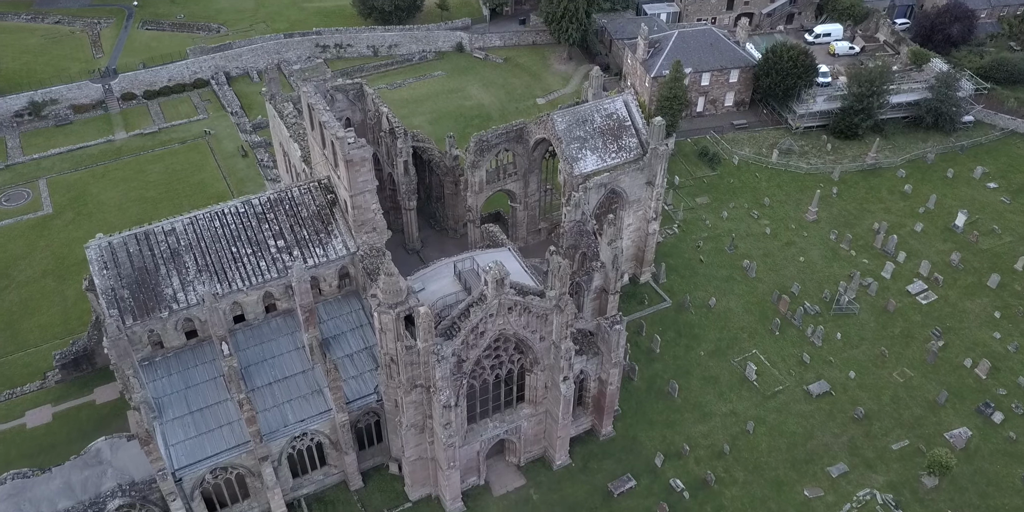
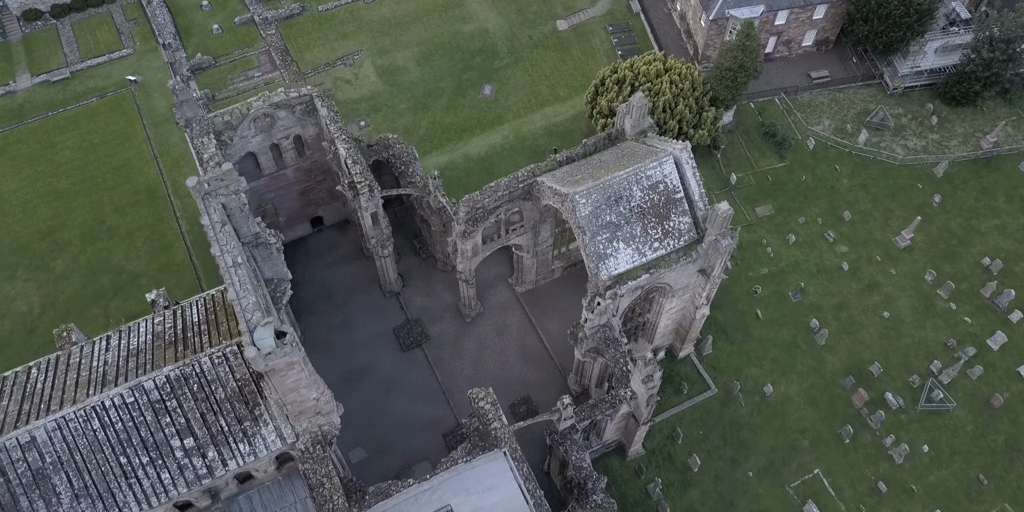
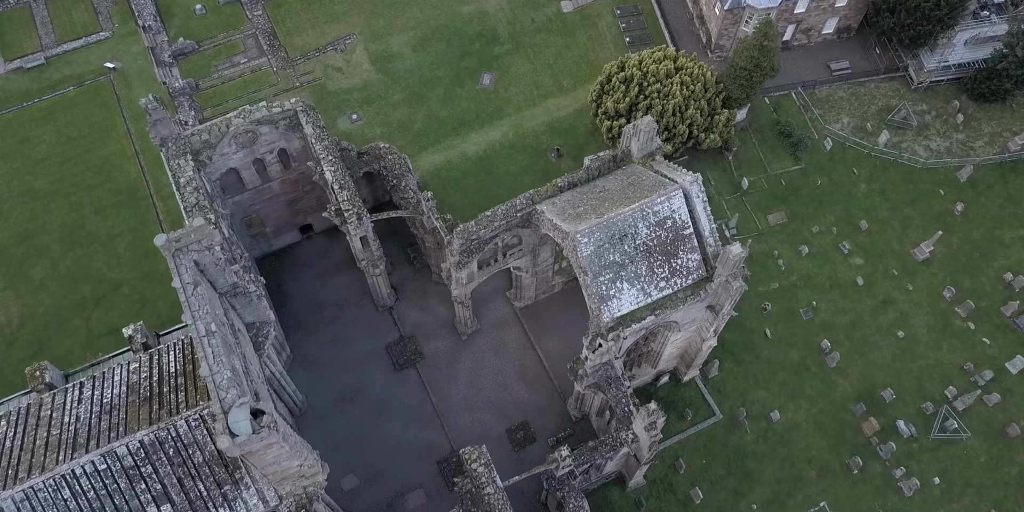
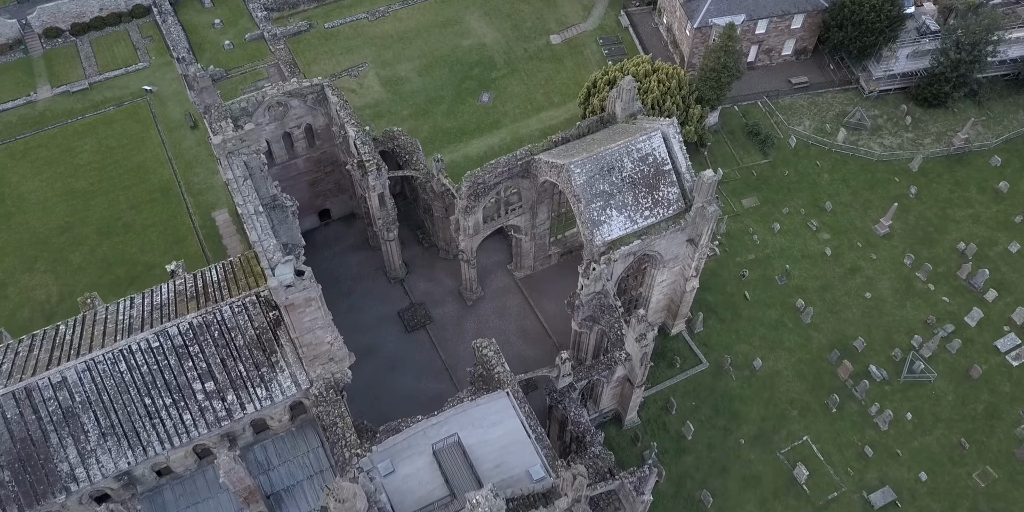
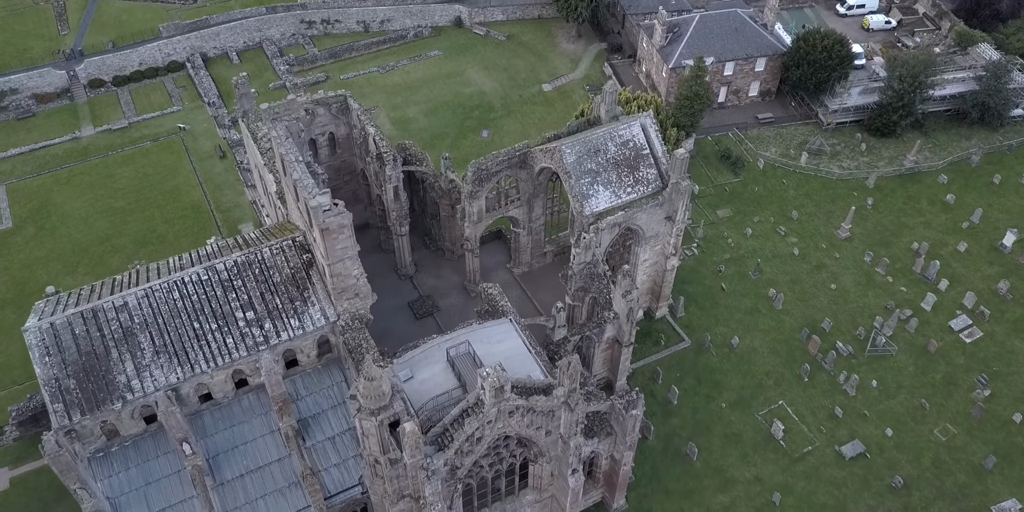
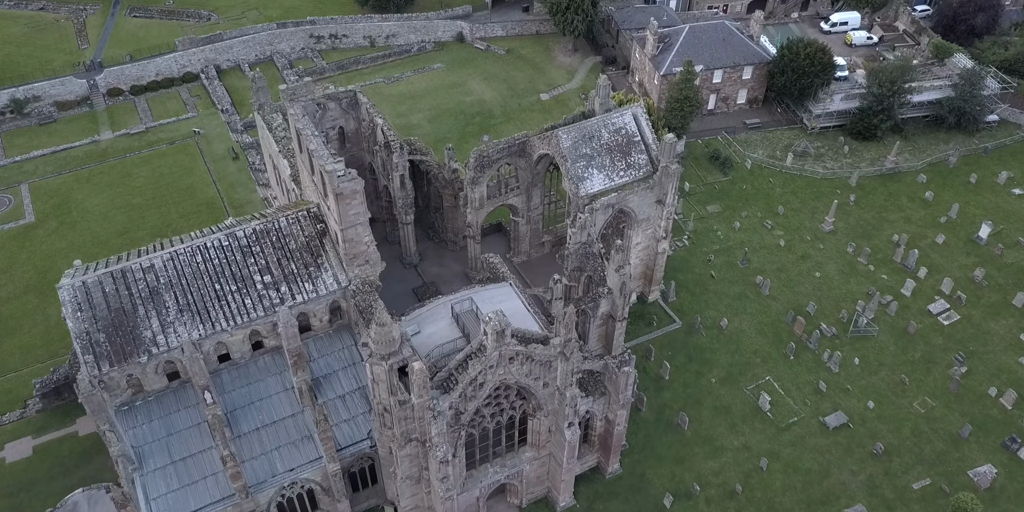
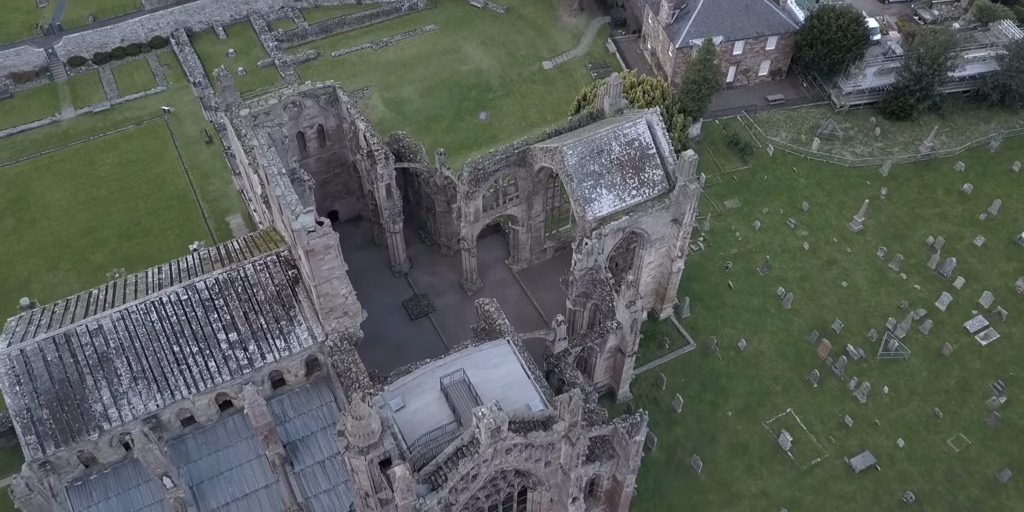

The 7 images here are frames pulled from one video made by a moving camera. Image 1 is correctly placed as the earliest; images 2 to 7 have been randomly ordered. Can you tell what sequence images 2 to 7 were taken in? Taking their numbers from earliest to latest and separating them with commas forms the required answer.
6, 5, 7, 4, 2, 3
